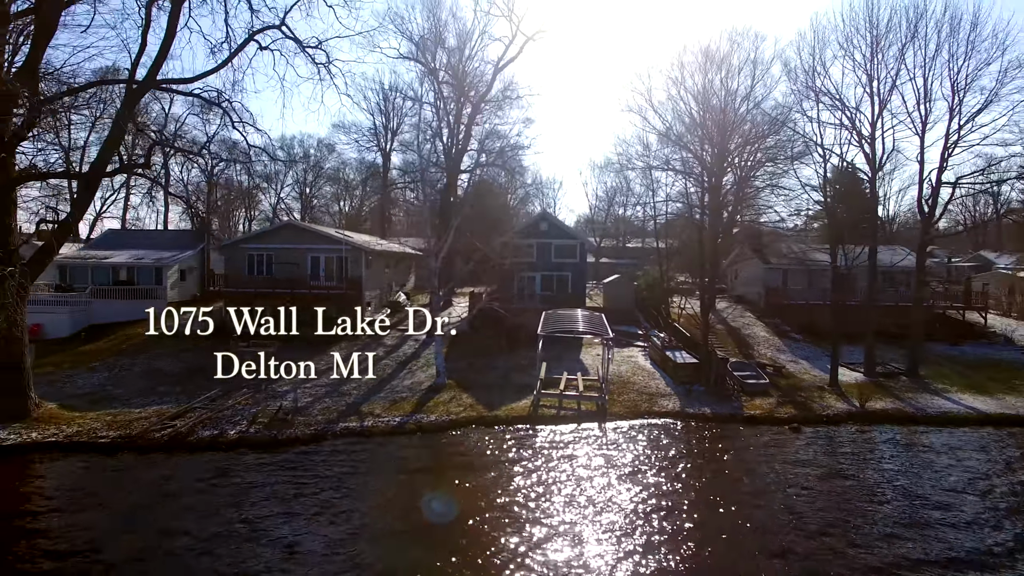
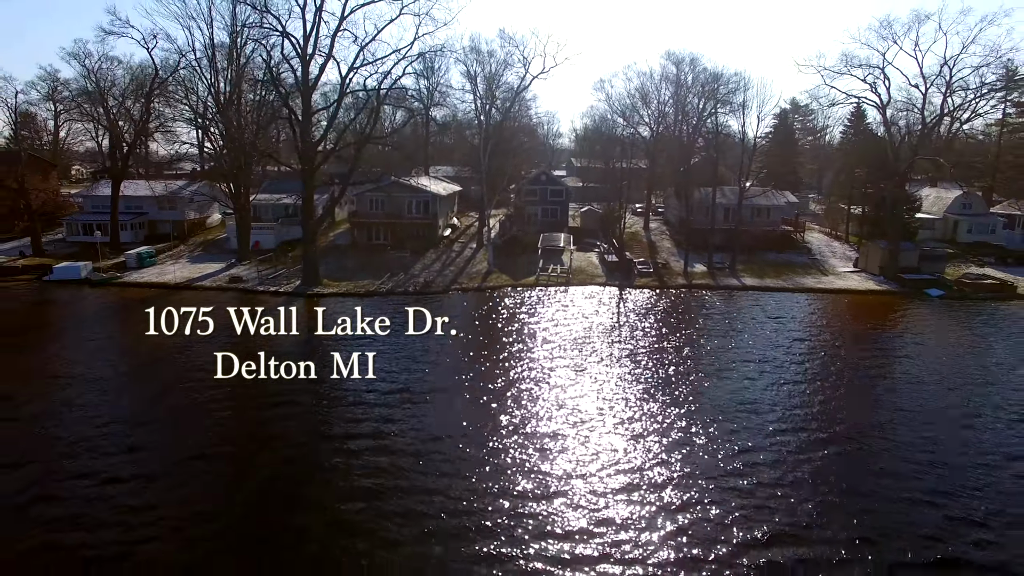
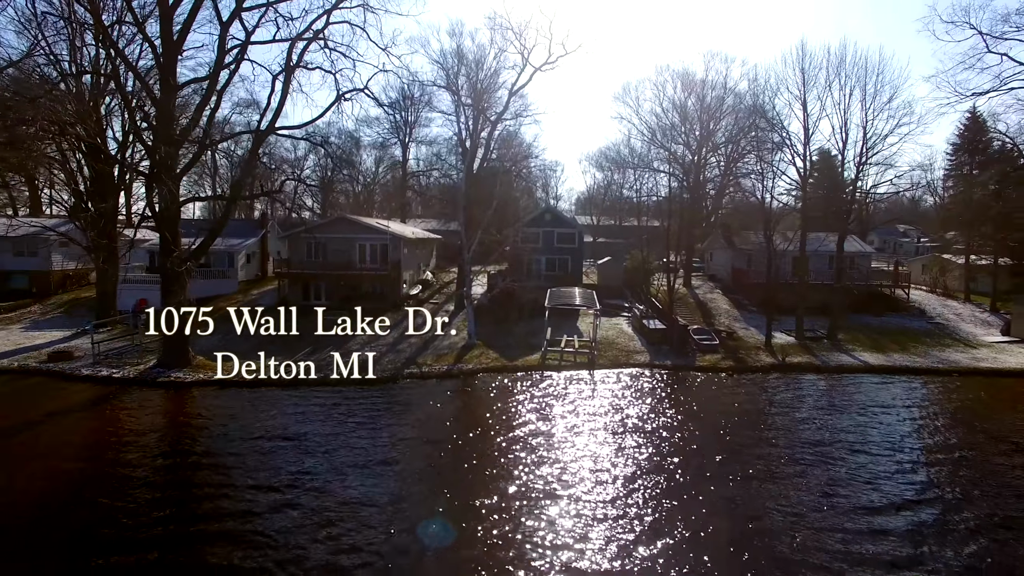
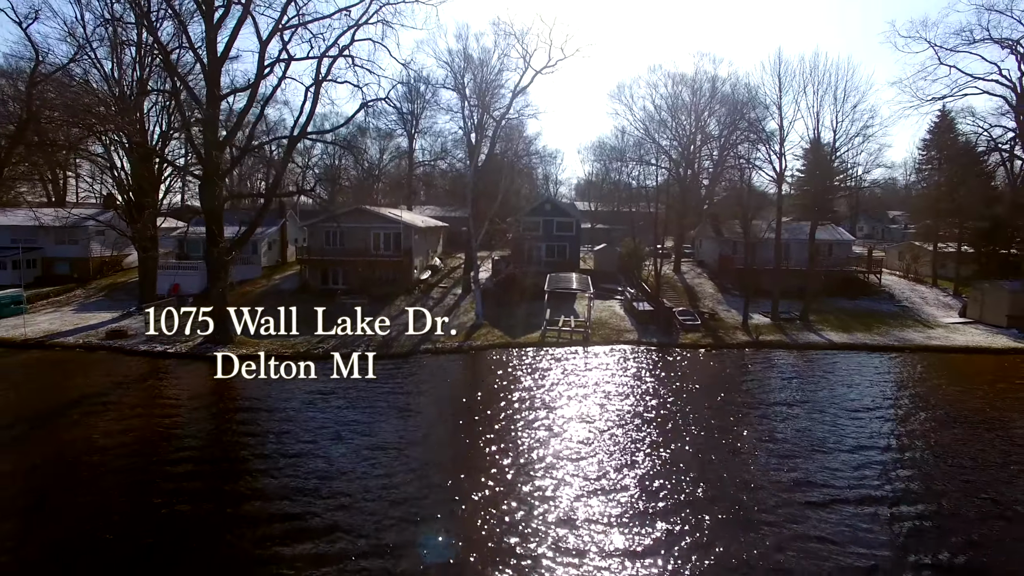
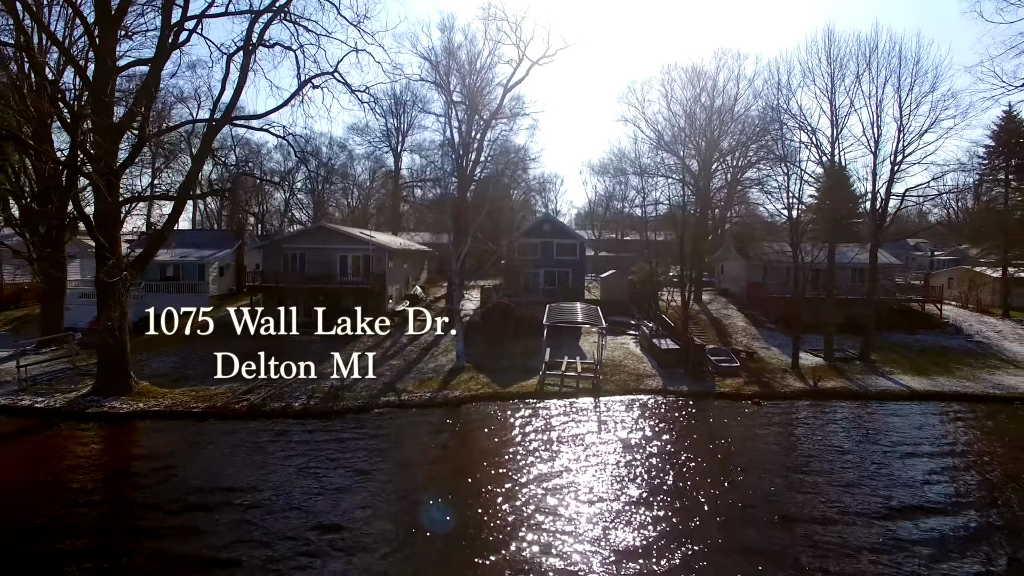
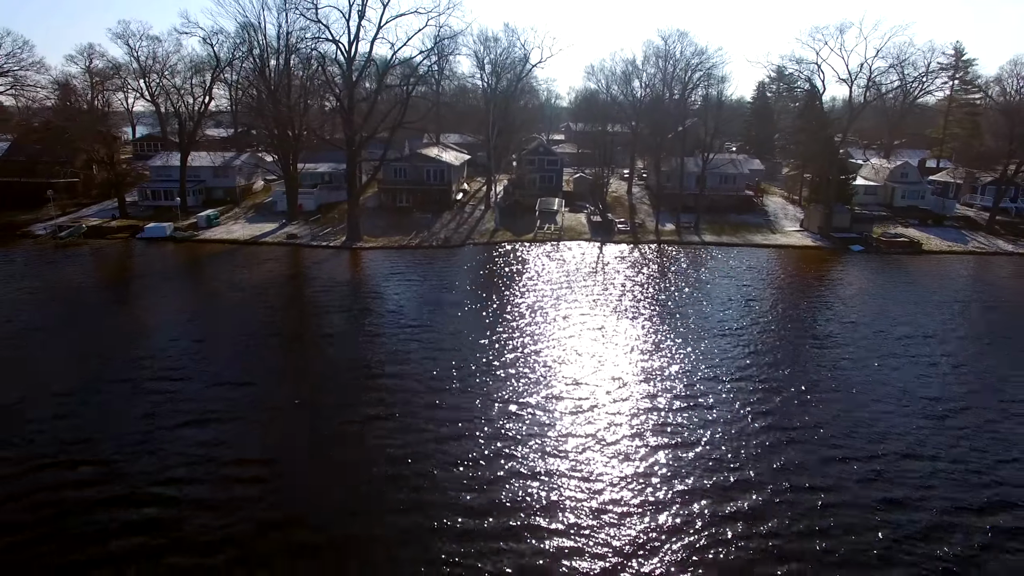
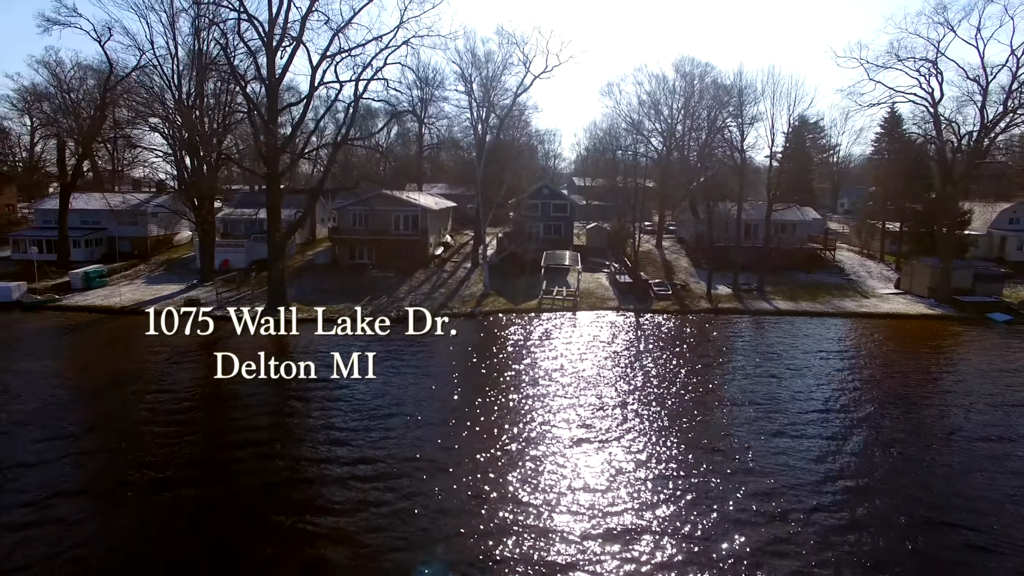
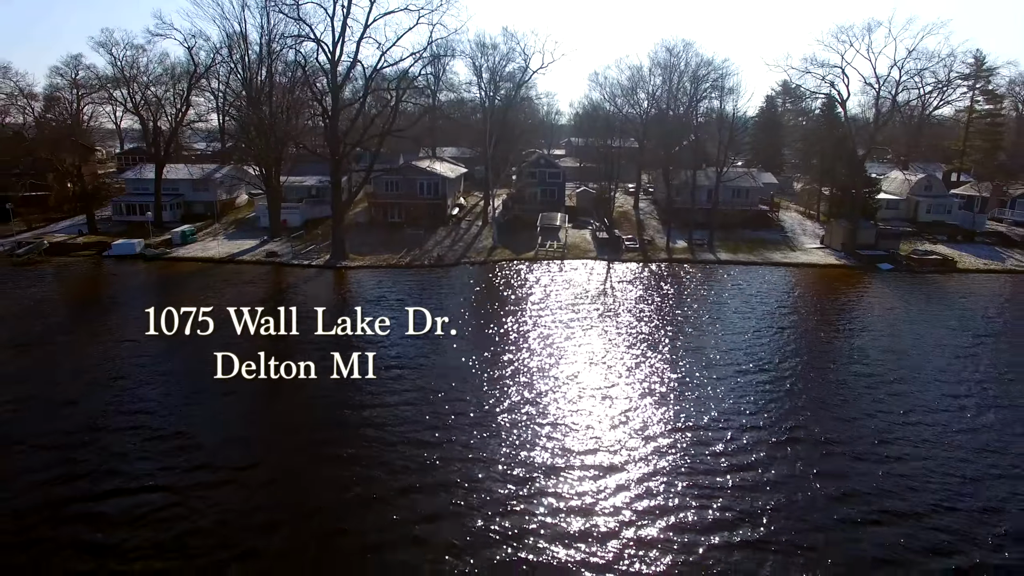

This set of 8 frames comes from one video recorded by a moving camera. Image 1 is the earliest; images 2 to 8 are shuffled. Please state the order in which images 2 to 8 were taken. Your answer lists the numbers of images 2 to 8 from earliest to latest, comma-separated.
5, 3, 4, 7, 2, 8, 6
